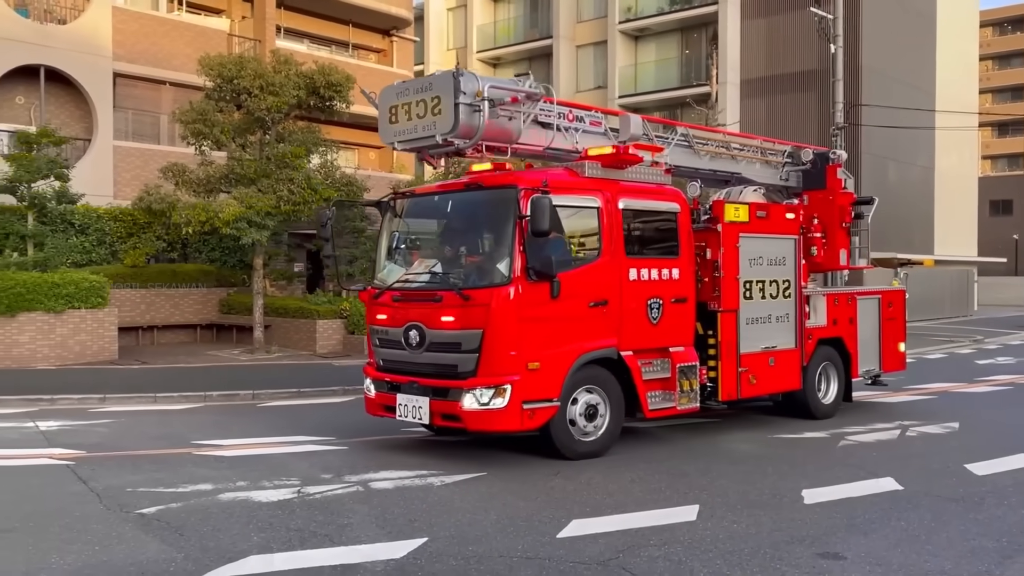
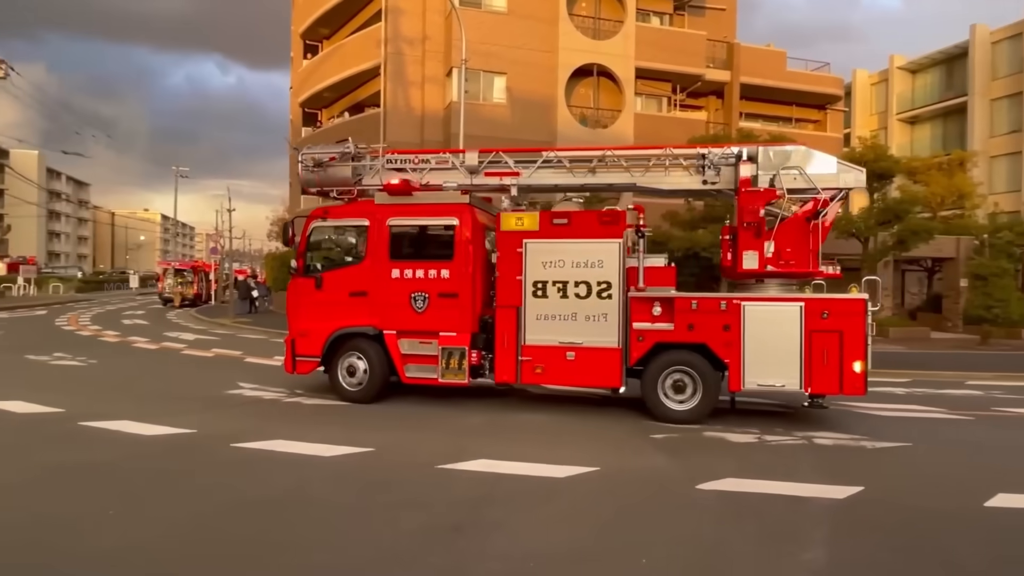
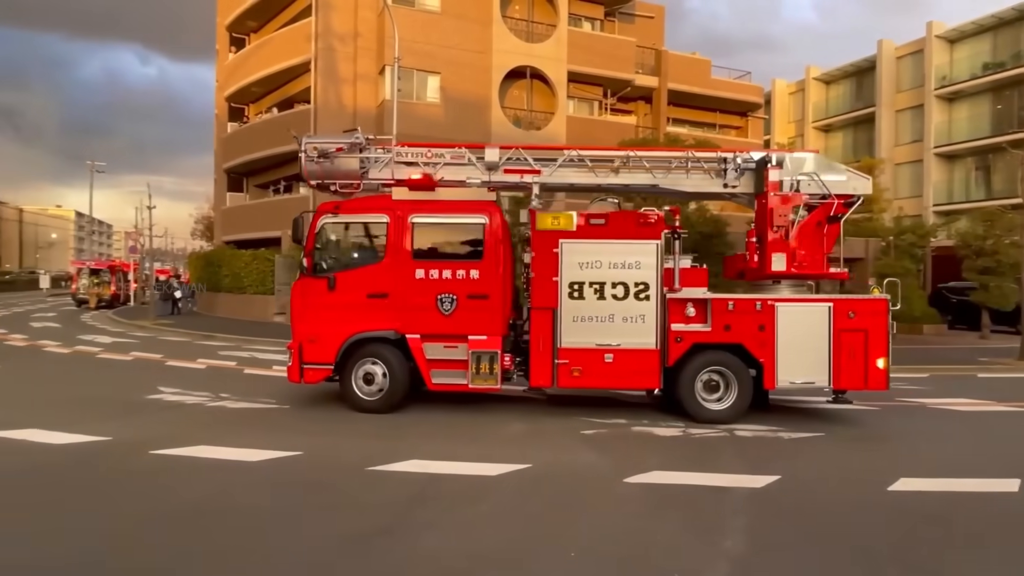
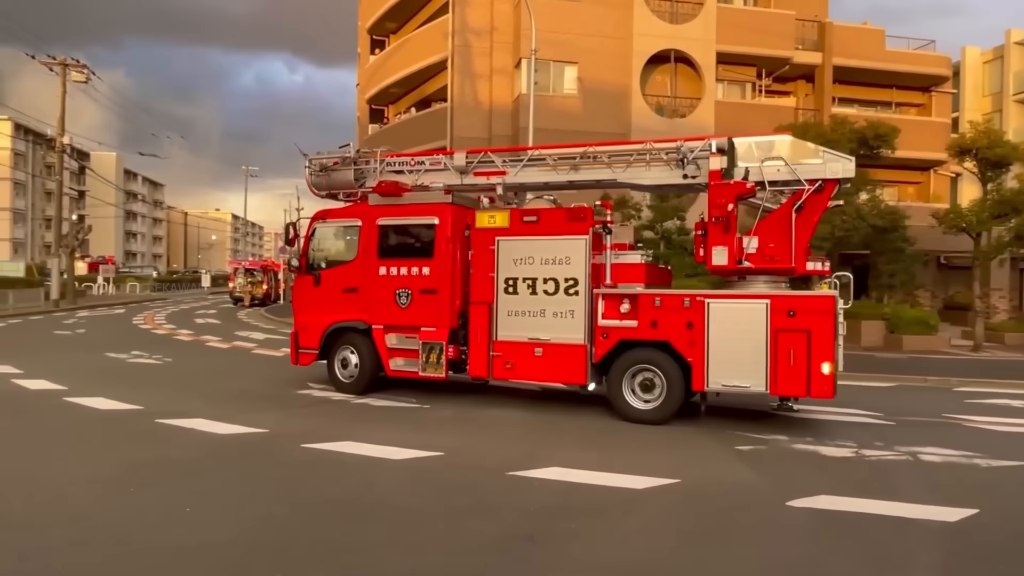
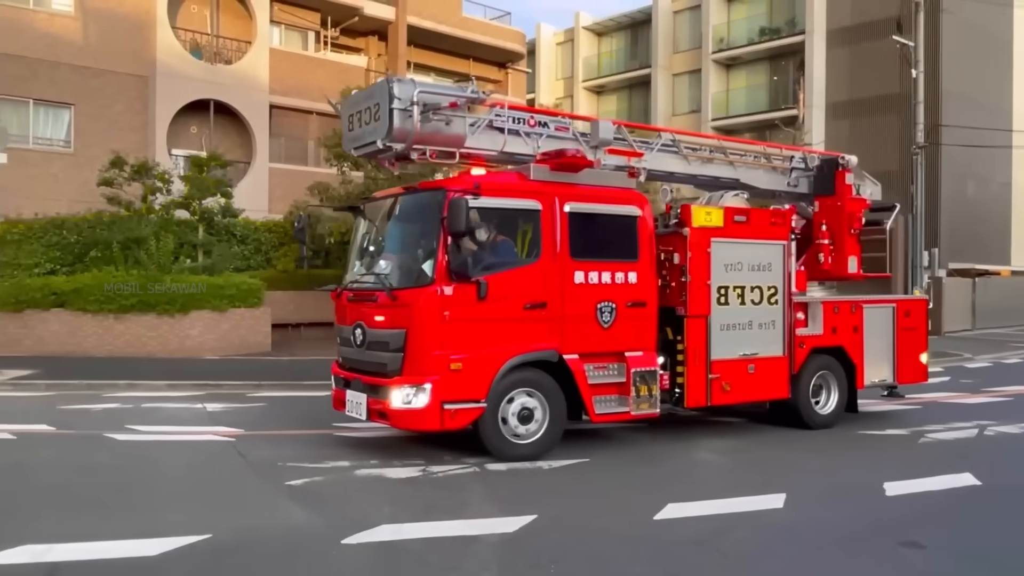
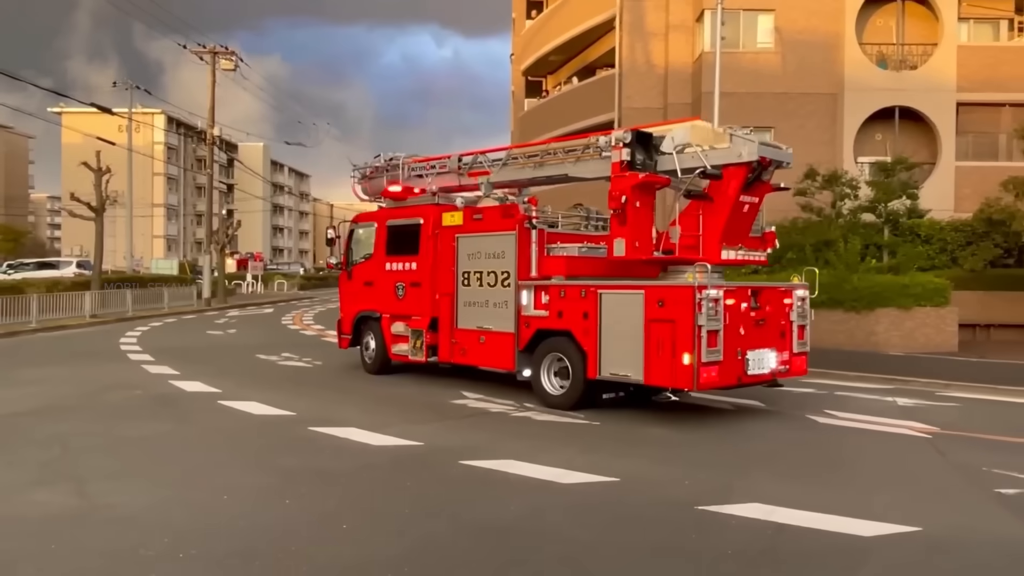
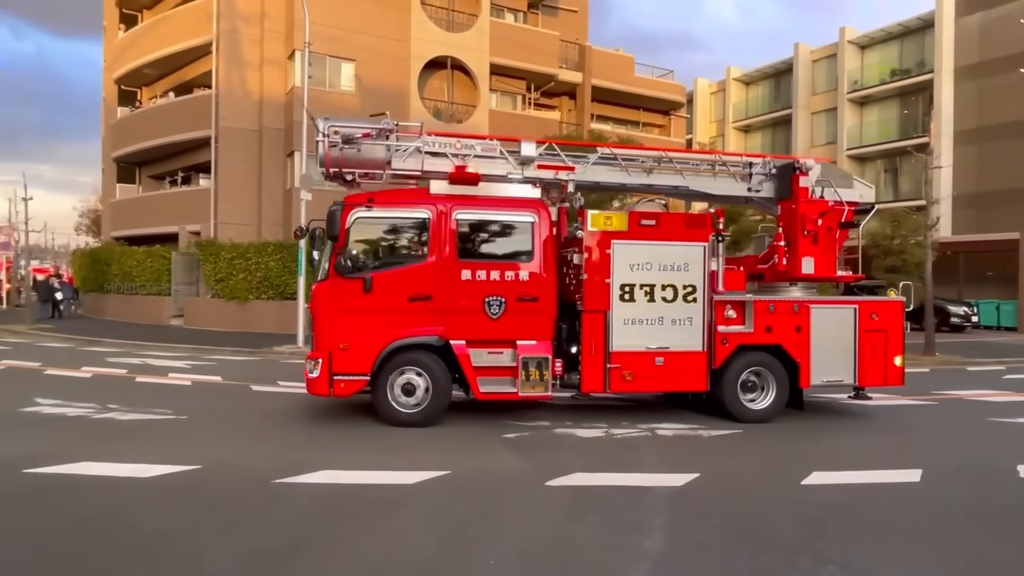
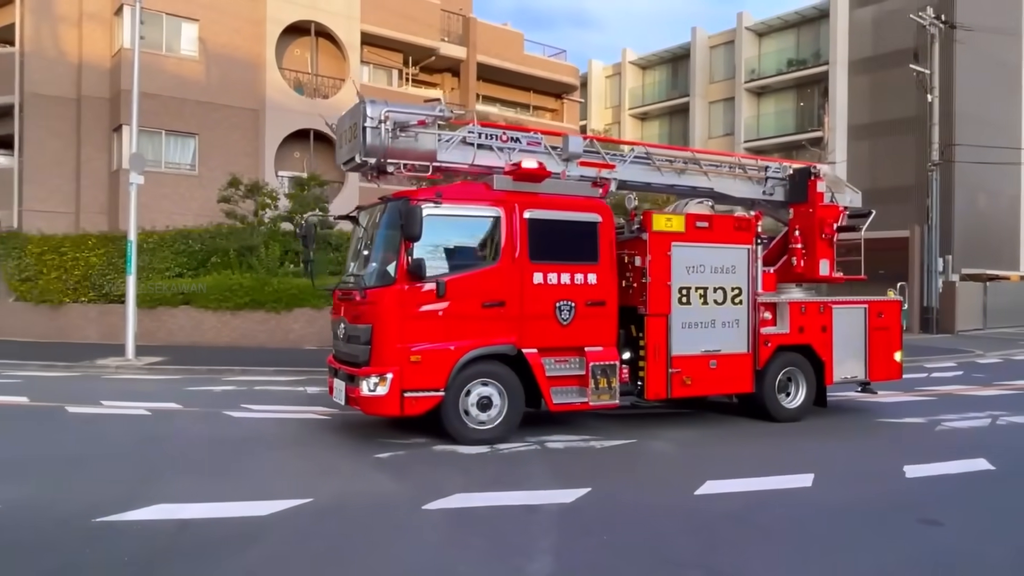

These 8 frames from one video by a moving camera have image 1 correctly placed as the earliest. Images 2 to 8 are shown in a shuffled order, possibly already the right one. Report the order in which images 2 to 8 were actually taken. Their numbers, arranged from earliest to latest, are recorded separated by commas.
5, 8, 7, 3, 2, 4, 6
